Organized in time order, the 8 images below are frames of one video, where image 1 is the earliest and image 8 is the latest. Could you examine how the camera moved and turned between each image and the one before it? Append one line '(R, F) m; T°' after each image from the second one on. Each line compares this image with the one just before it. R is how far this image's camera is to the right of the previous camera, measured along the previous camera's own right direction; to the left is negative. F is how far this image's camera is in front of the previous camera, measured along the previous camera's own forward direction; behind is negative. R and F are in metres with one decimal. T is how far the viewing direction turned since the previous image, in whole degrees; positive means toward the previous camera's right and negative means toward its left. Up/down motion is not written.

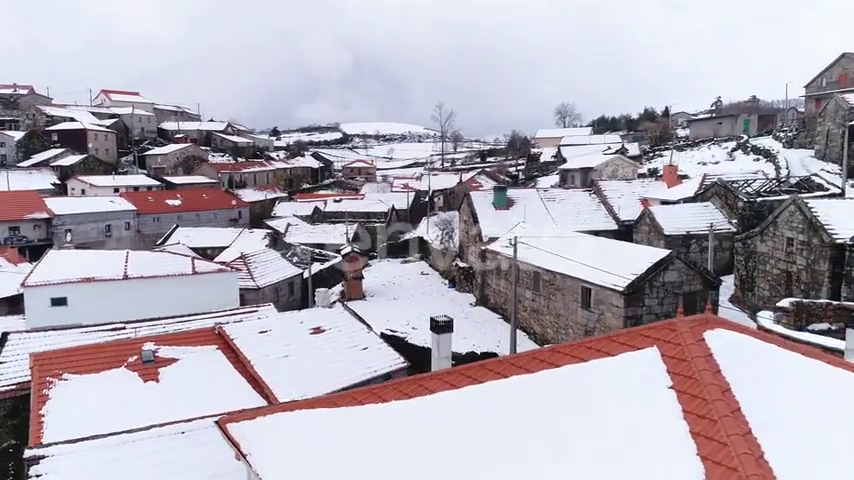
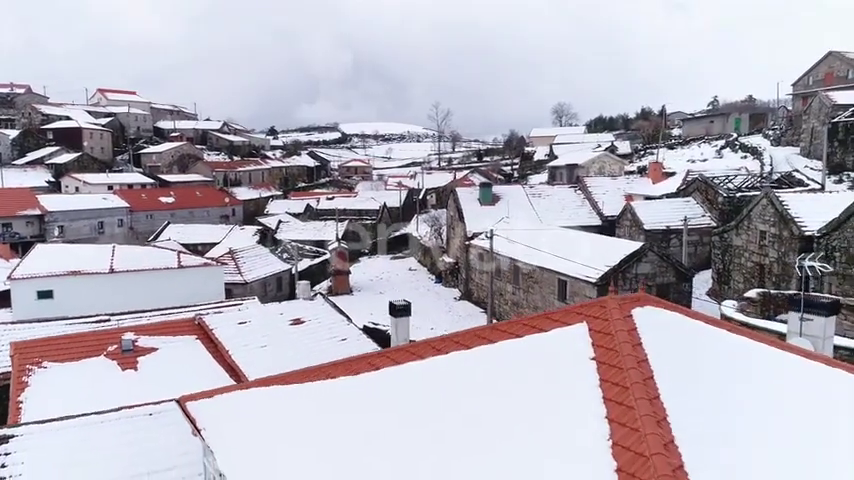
(+0.3, -0.2) m; 0°
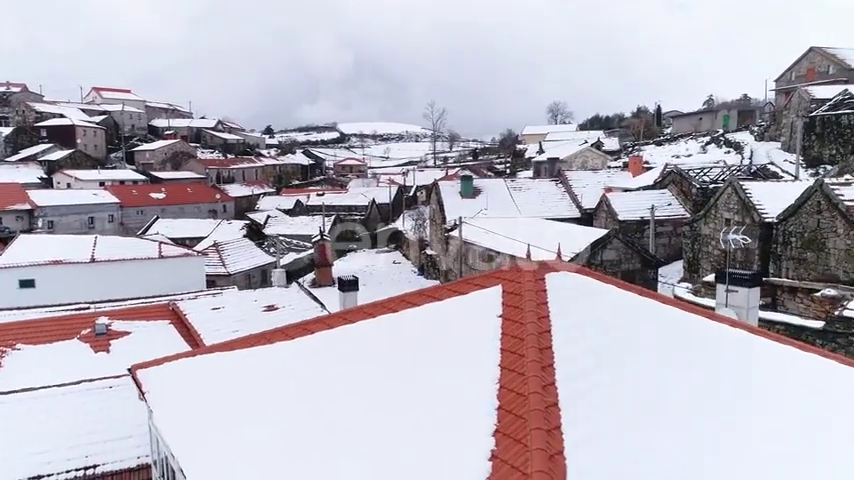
(+0.5, -0.2) m; 0°
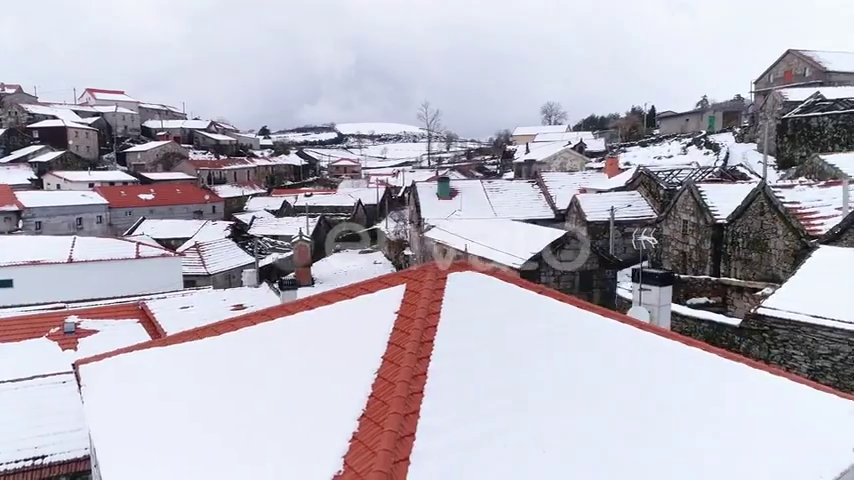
(+0.6, -0.3) m; 0°
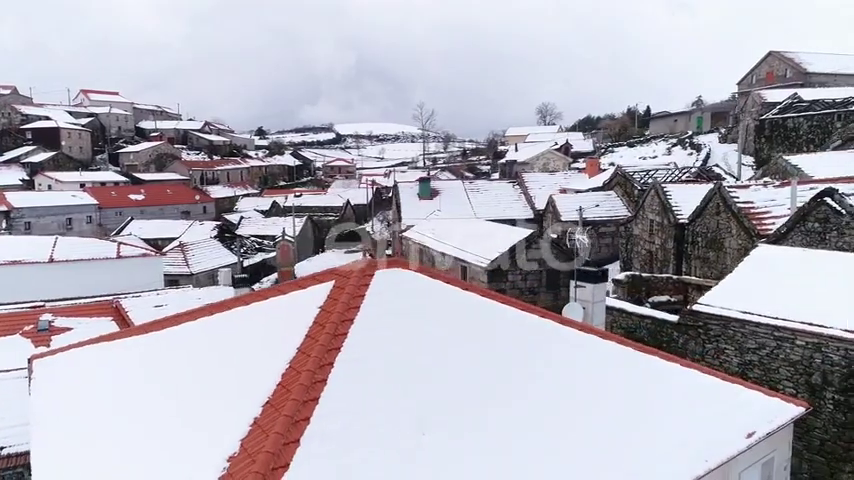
(+0.5, -0.2) m; 0°
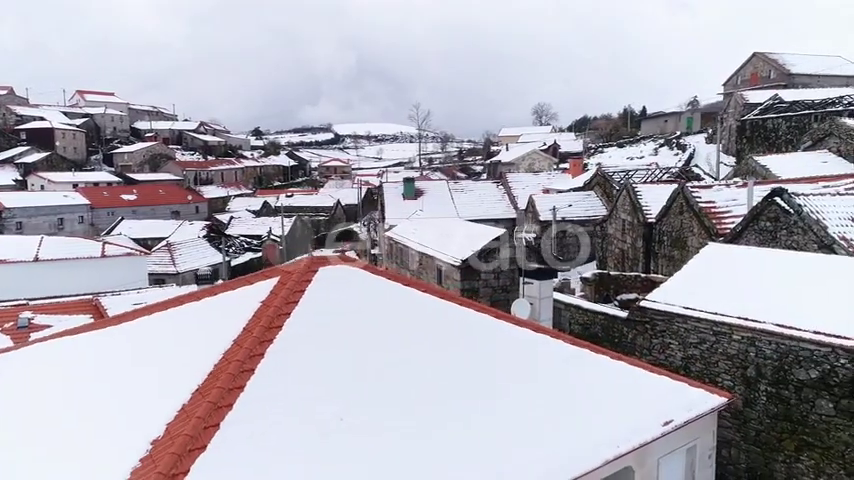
(+0.4, -0.2) m; 0°
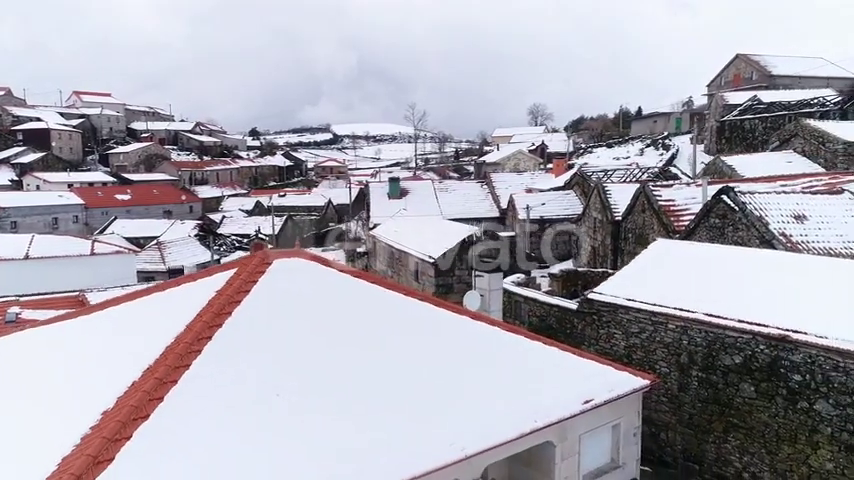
(+0.4, -0.4) m; 0°
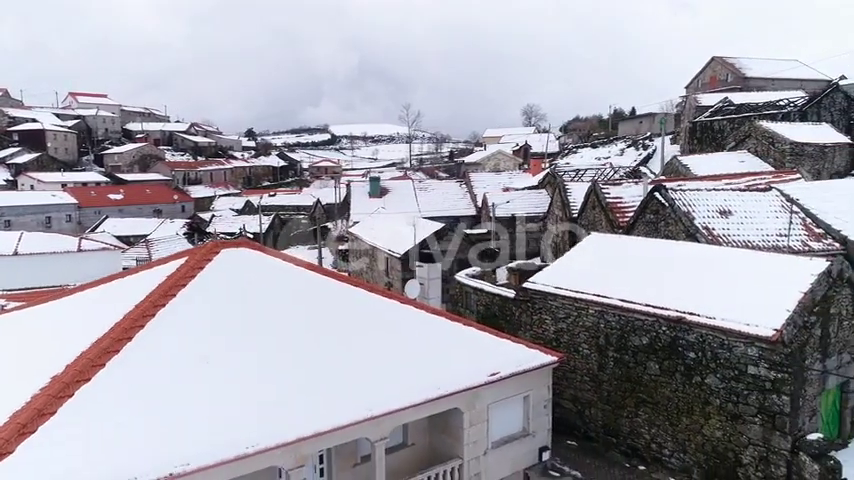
(+0.6, -0.6) m; 0°
